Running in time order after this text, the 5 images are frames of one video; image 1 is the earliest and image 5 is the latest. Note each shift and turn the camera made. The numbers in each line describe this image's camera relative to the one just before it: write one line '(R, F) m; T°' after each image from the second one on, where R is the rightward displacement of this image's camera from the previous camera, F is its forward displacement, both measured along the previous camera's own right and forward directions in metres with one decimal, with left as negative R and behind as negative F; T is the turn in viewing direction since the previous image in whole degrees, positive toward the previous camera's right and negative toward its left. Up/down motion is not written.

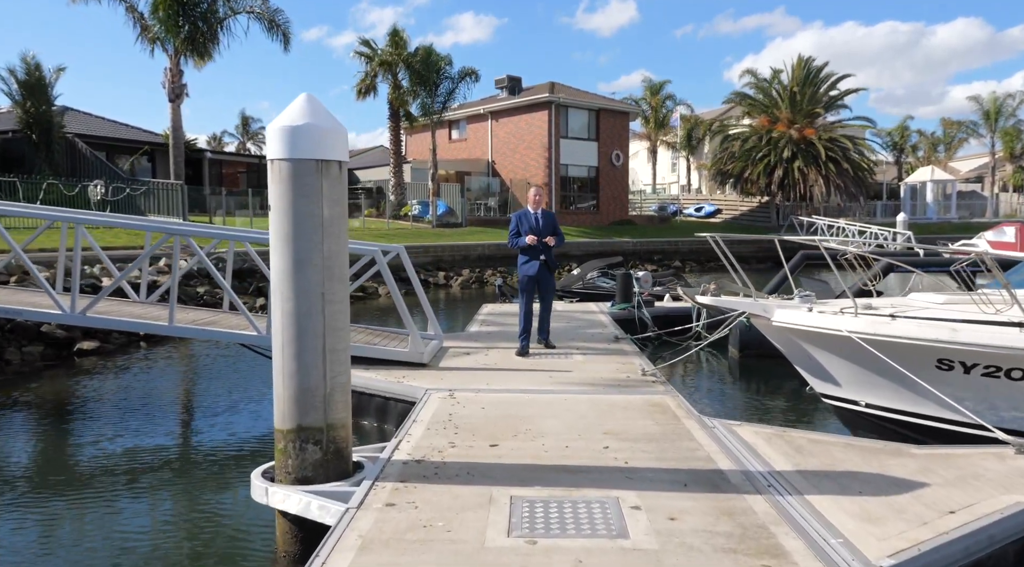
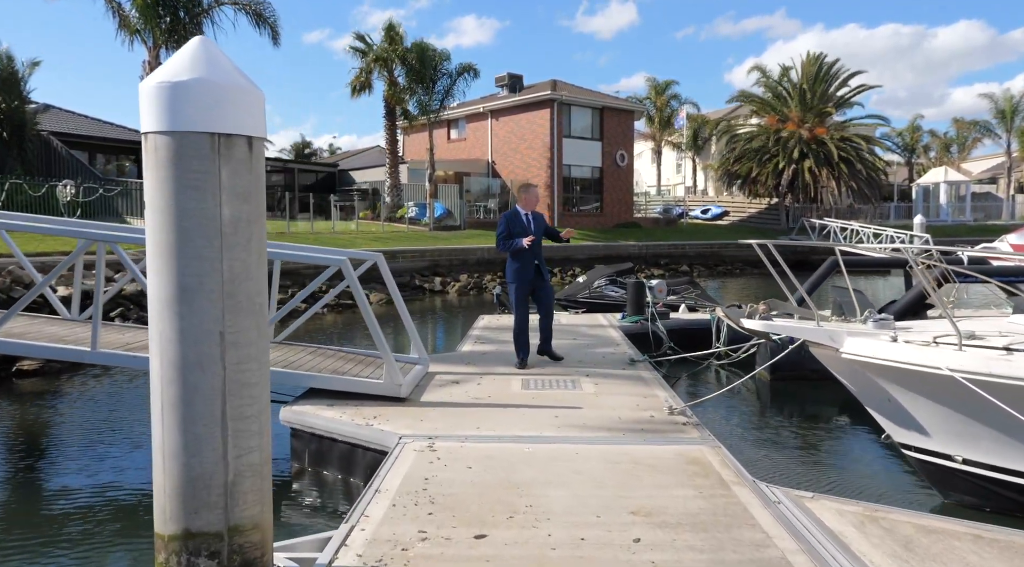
(0.0, +1.4) m; 0°
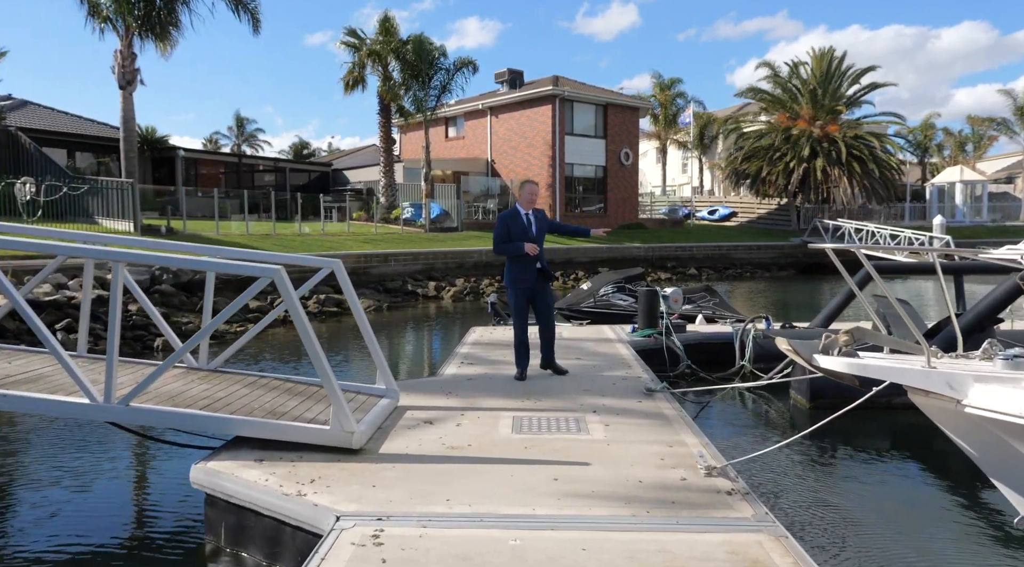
(+0.1, +1.5) m; 0°
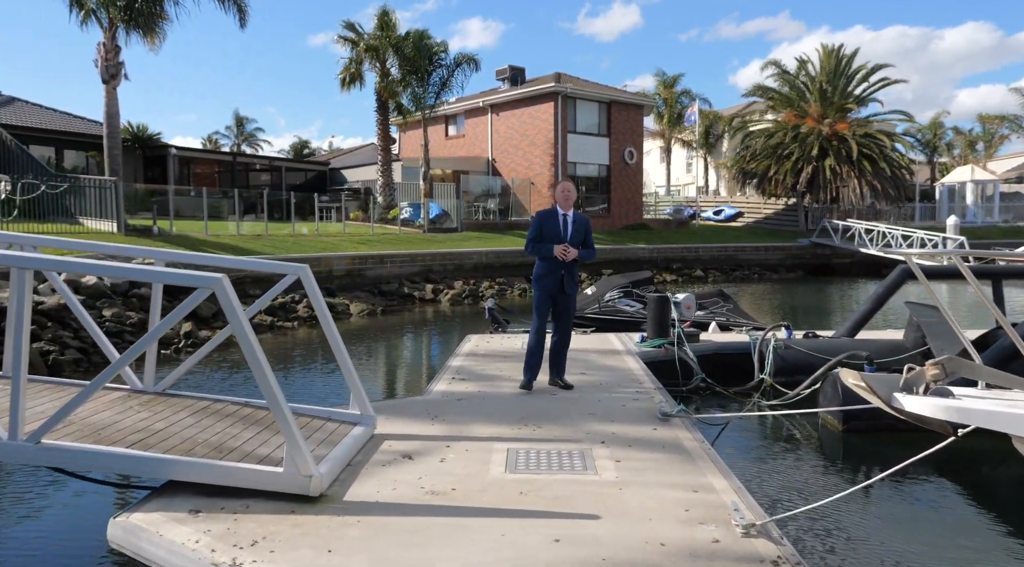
(+0.1, +0.9) m; 0°
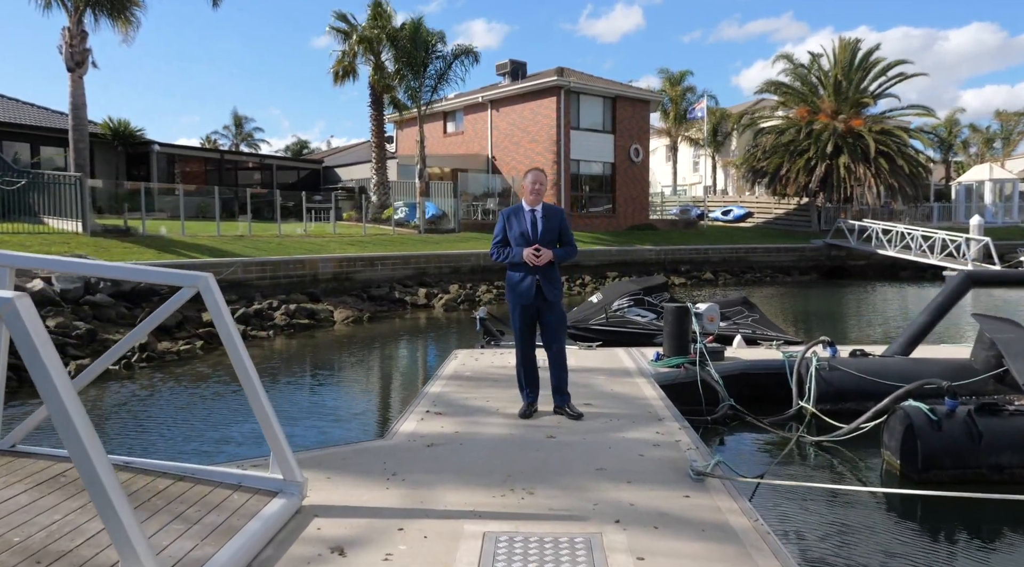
(+0.1, +1.5) m; 0°
